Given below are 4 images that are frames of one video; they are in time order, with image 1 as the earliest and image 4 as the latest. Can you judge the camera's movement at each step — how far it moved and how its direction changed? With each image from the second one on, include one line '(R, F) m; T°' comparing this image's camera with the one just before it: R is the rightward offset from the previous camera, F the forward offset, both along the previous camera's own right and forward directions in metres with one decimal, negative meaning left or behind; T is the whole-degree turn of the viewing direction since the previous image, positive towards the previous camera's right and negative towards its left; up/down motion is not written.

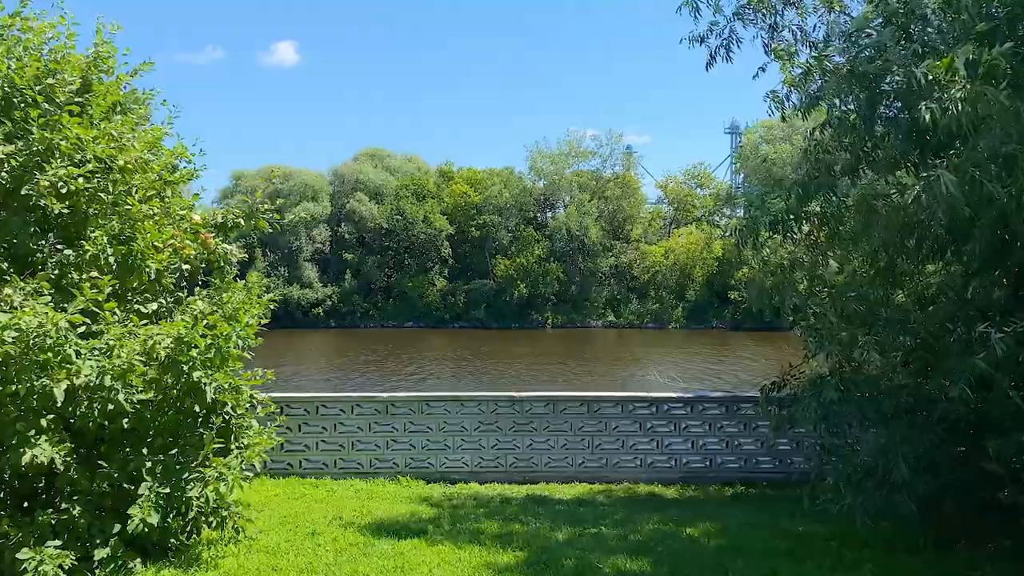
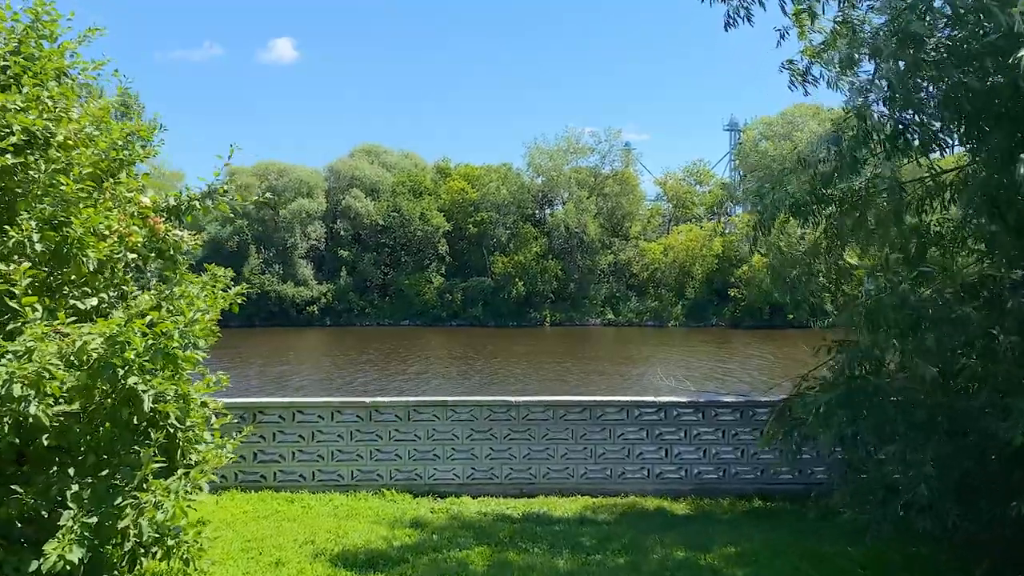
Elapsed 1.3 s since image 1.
(0.0, +0.5) m; 0°
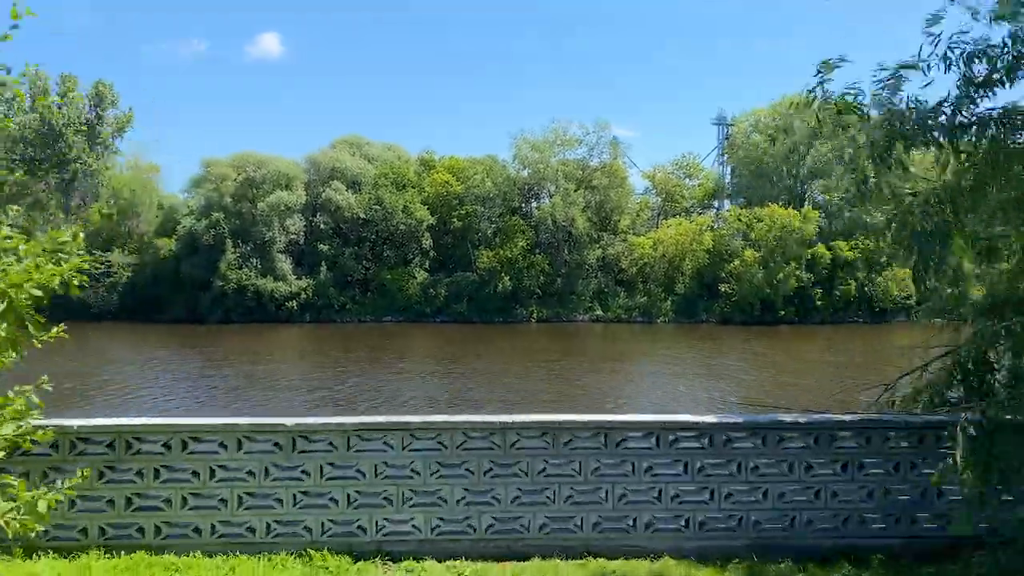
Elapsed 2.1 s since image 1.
(0.0, +1.6) m; +1°
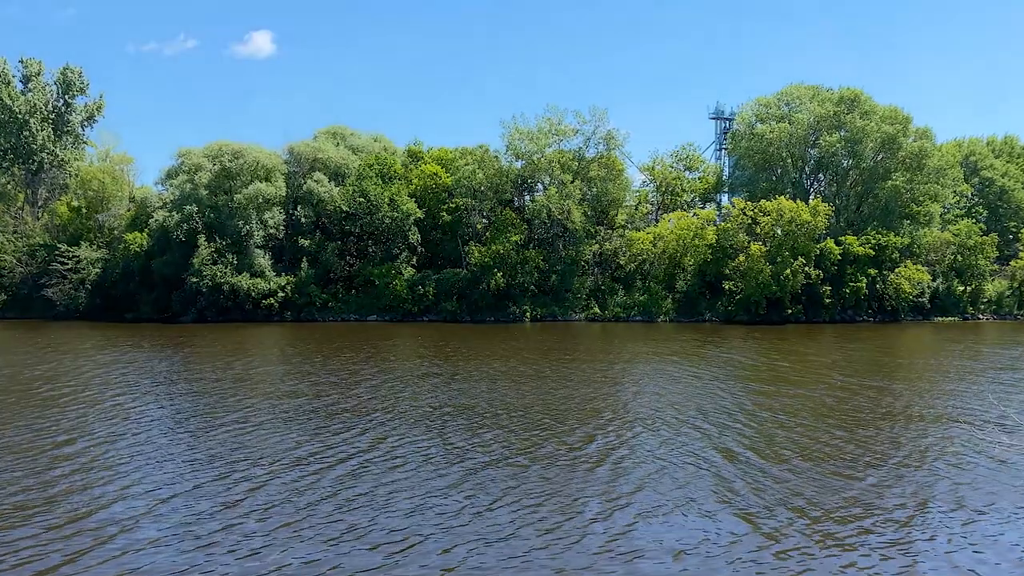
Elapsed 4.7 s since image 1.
(-0.2, +3.1) m; +1°
